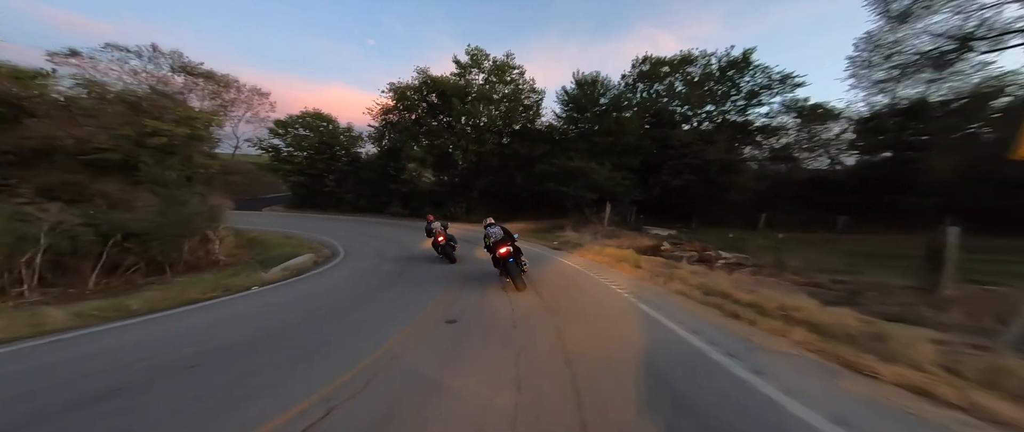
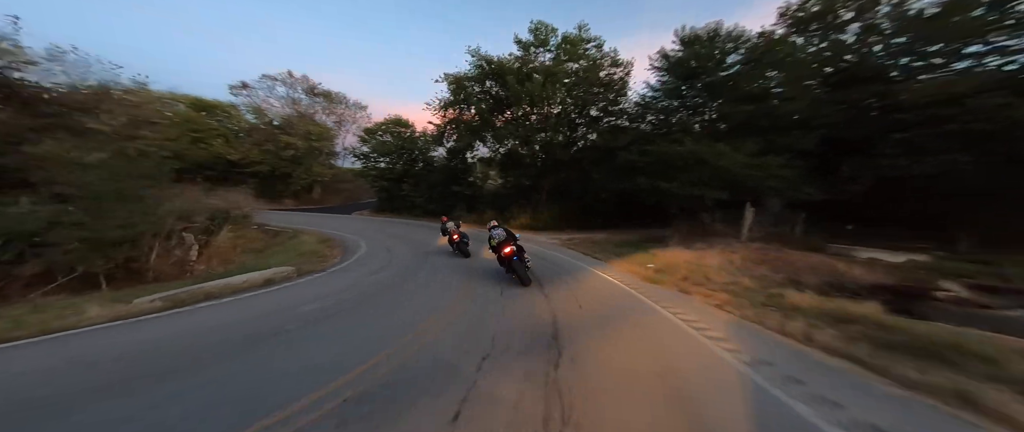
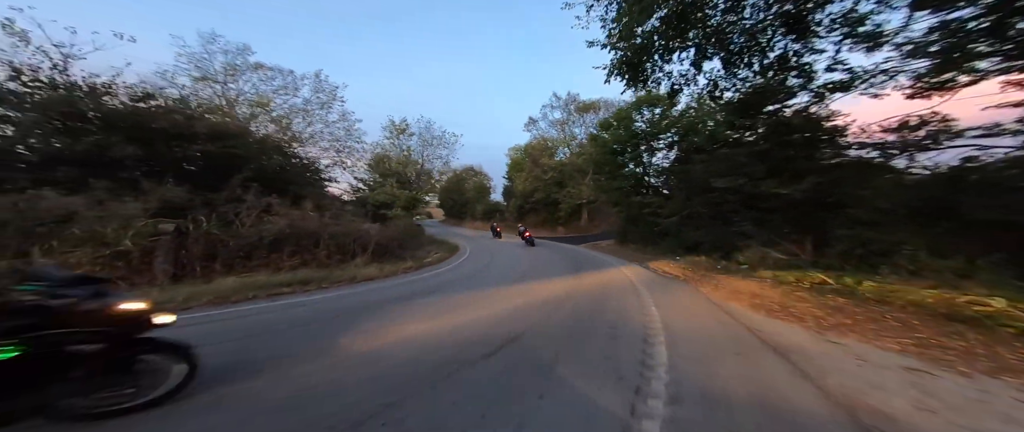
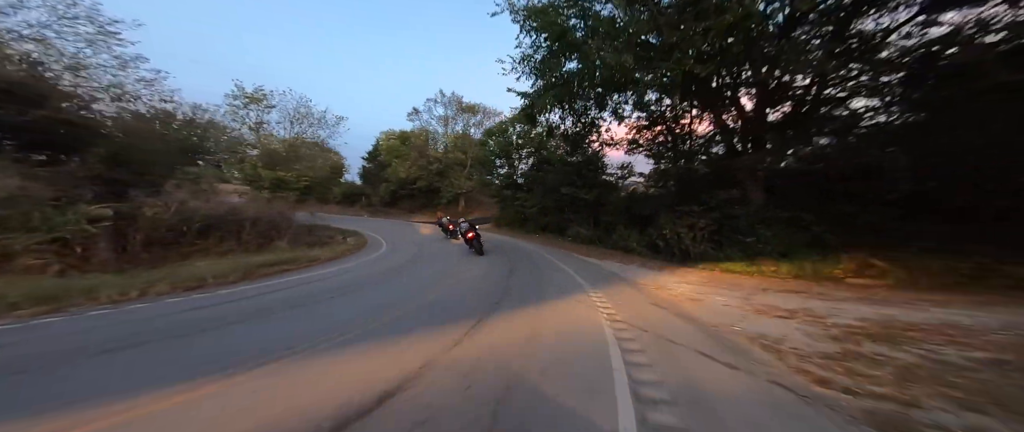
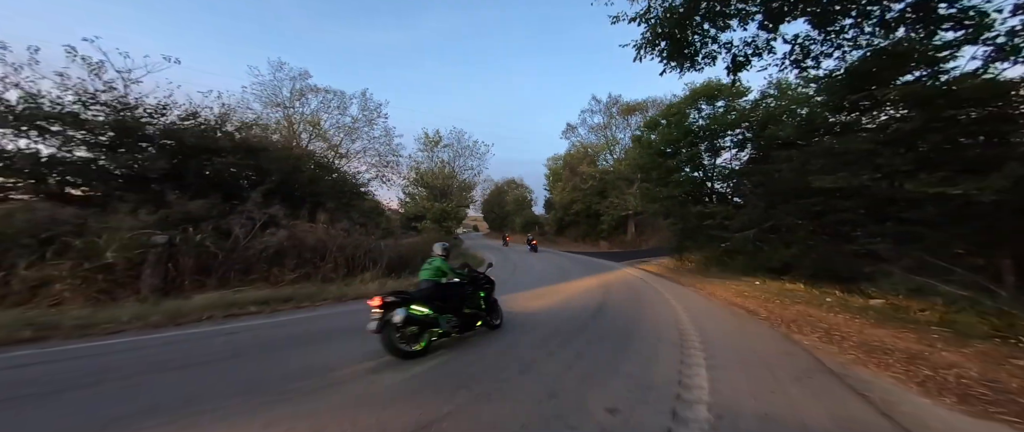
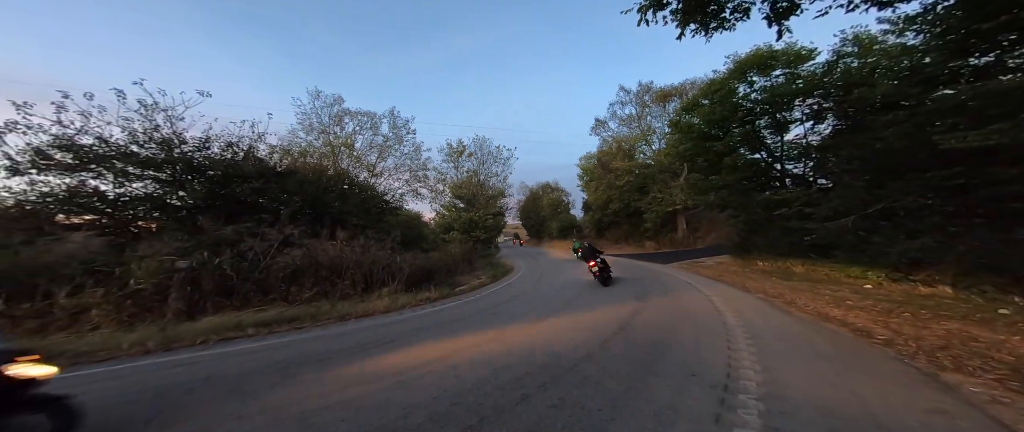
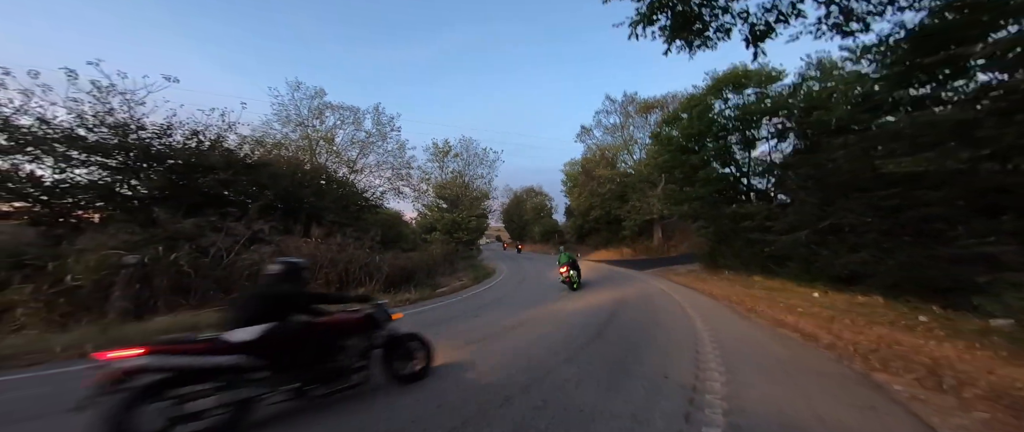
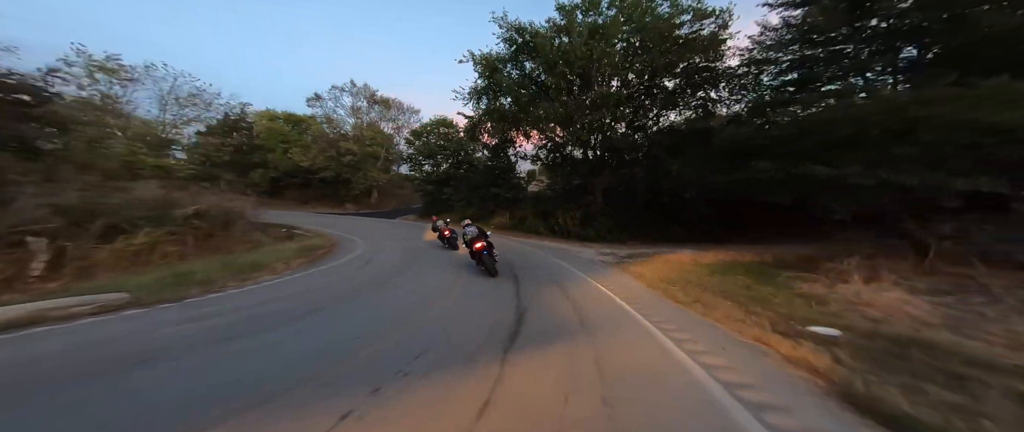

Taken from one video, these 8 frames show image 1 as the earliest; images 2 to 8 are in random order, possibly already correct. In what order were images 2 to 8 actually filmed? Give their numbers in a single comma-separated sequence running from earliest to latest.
2, 8, 4, 3, 5, 7, 6
